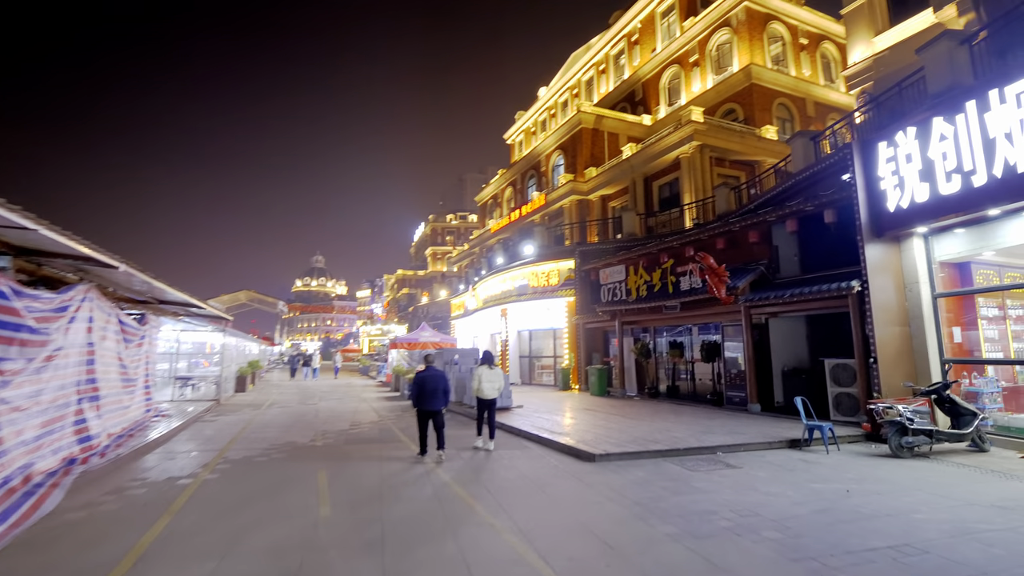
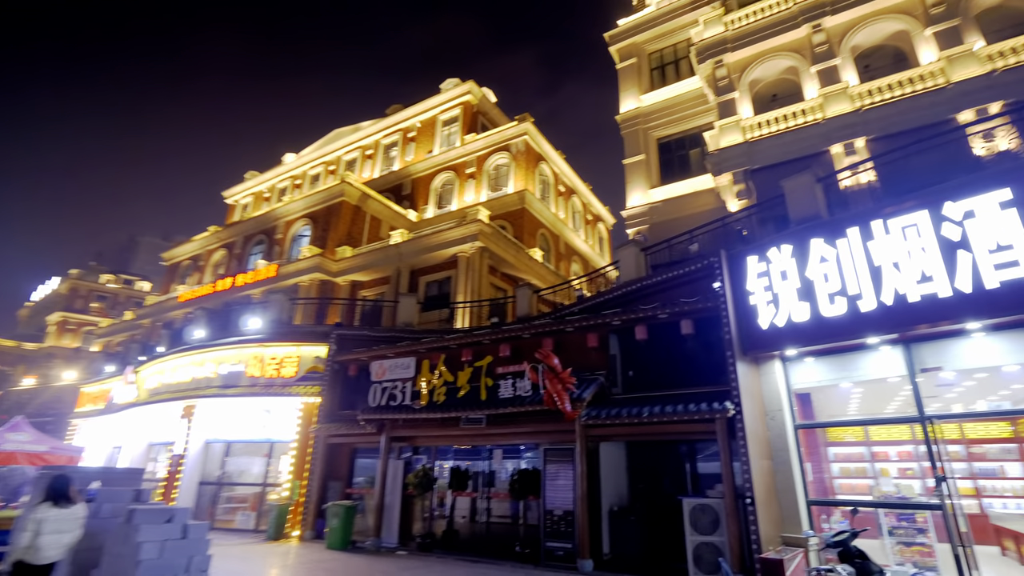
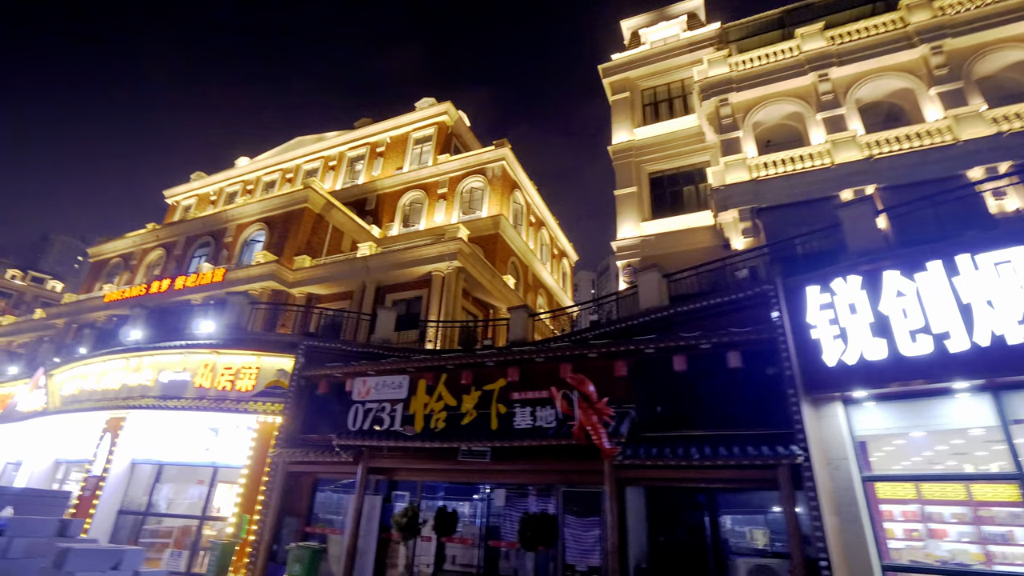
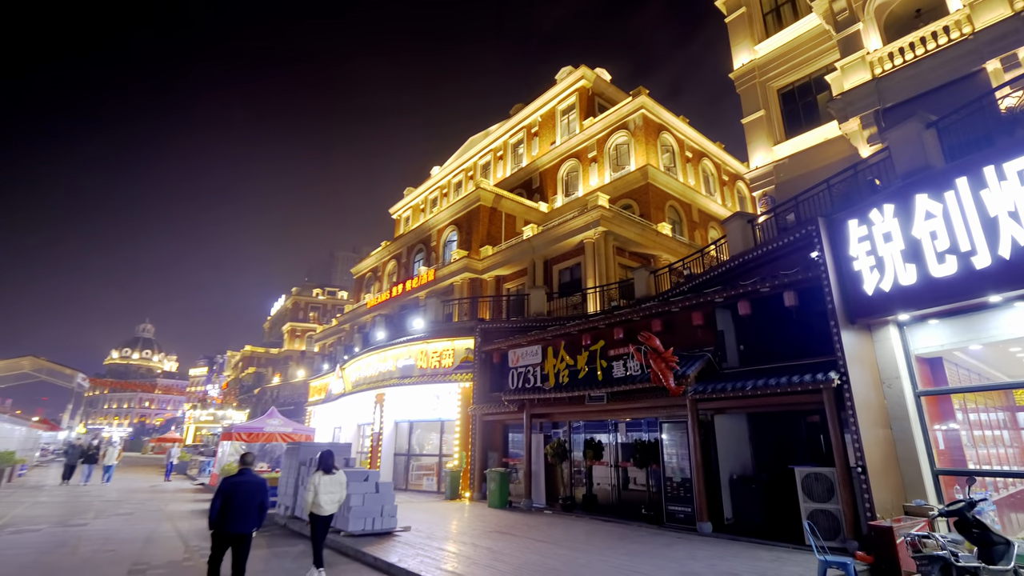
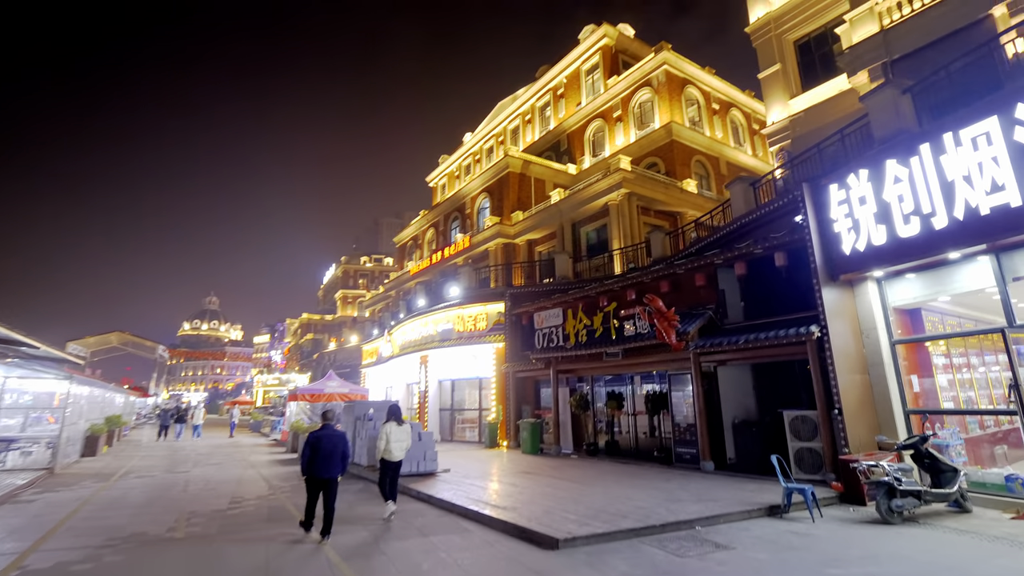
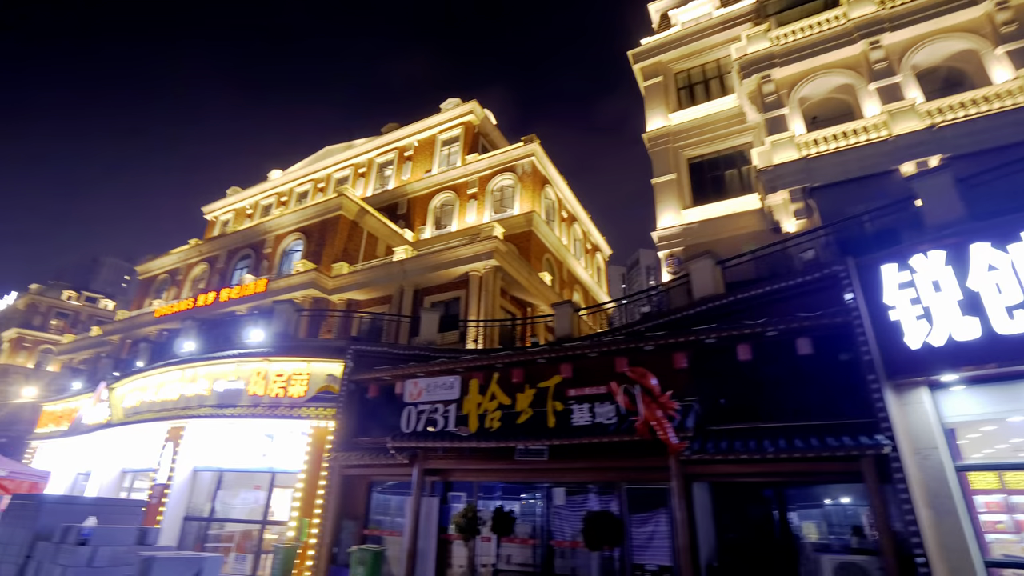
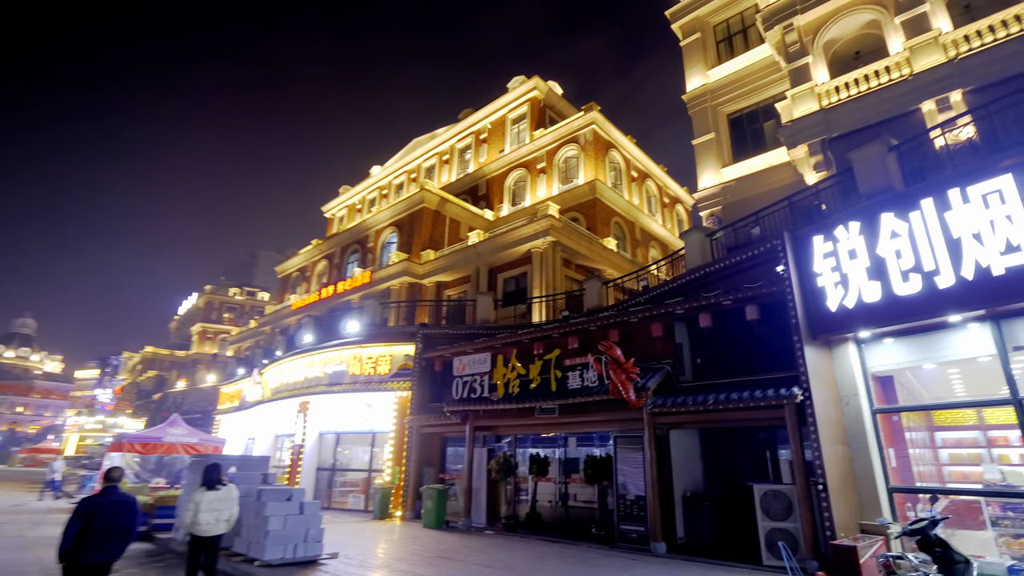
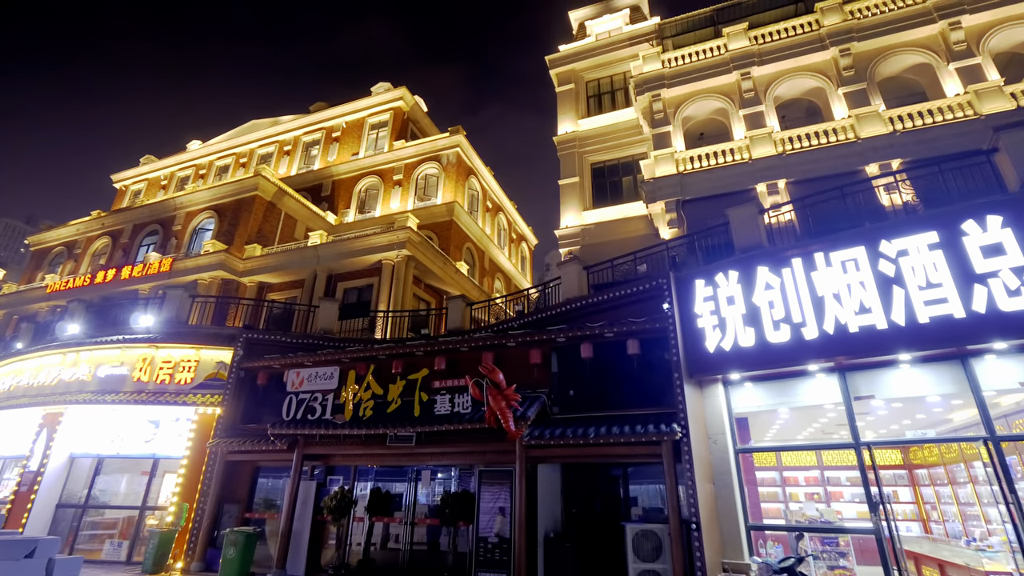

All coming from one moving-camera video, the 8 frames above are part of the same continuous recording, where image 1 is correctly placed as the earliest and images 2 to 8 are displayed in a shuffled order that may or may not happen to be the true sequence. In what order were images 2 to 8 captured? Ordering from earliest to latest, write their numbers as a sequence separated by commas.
5, 4, 7, 2, 8, 3, 6
